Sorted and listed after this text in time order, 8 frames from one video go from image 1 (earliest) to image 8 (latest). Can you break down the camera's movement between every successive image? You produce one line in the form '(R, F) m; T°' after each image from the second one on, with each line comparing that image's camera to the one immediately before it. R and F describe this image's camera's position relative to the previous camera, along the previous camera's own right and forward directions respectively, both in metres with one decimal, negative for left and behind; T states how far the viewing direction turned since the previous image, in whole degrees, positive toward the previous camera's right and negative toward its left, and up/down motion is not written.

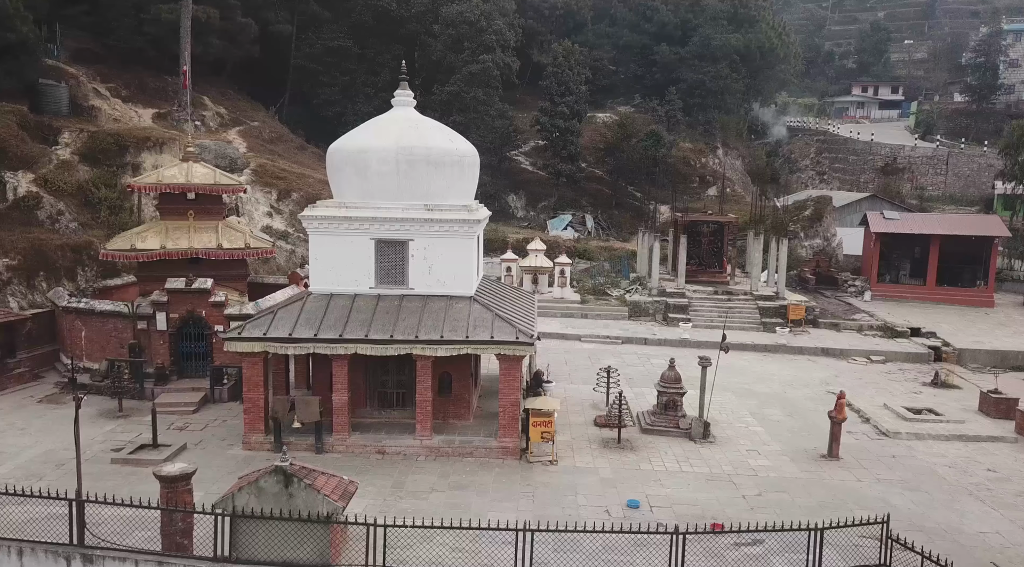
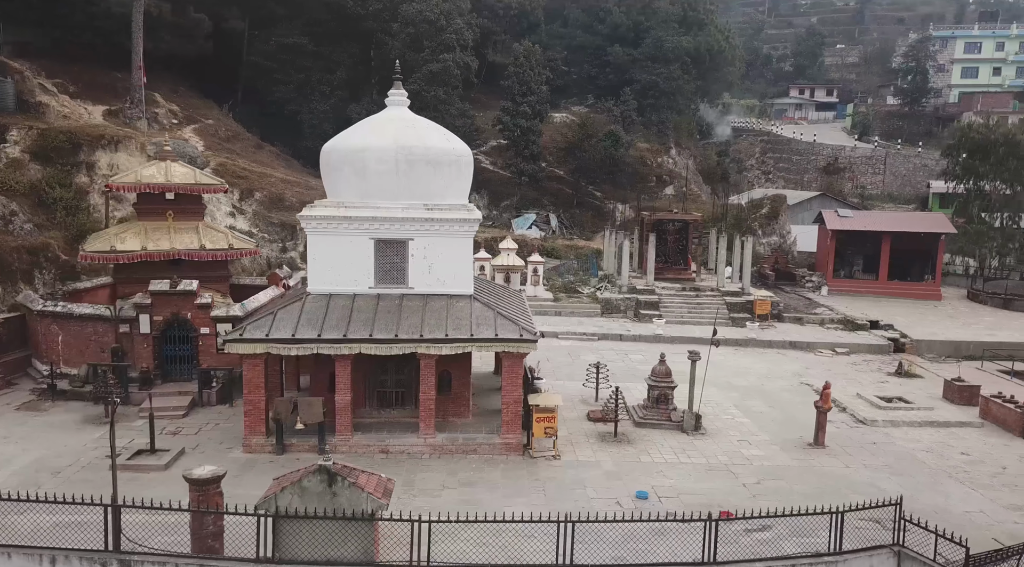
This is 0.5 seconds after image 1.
(-1.1, -0.1) m; +4°
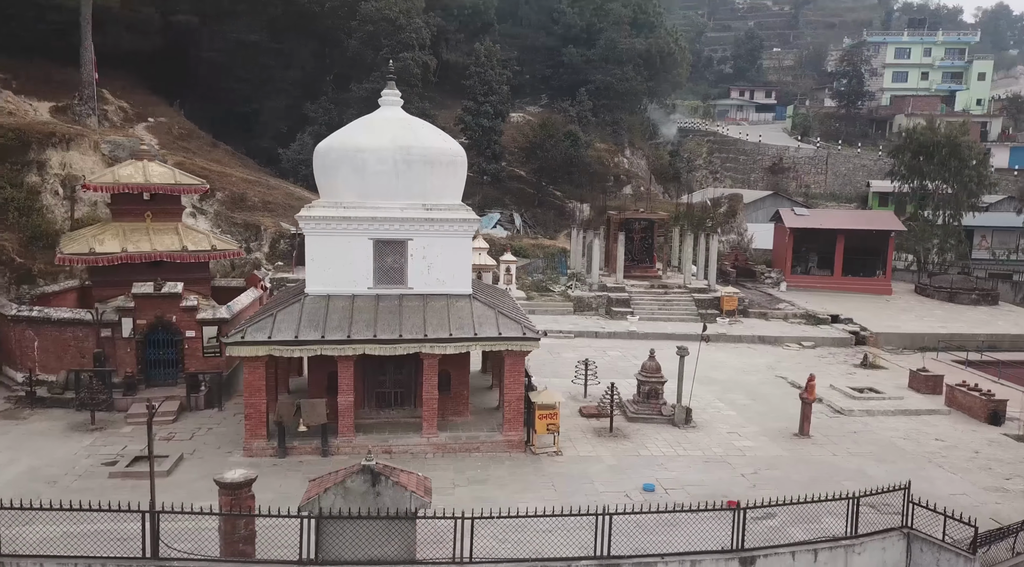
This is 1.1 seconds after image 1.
(-1.1, -0.1) m; +4°
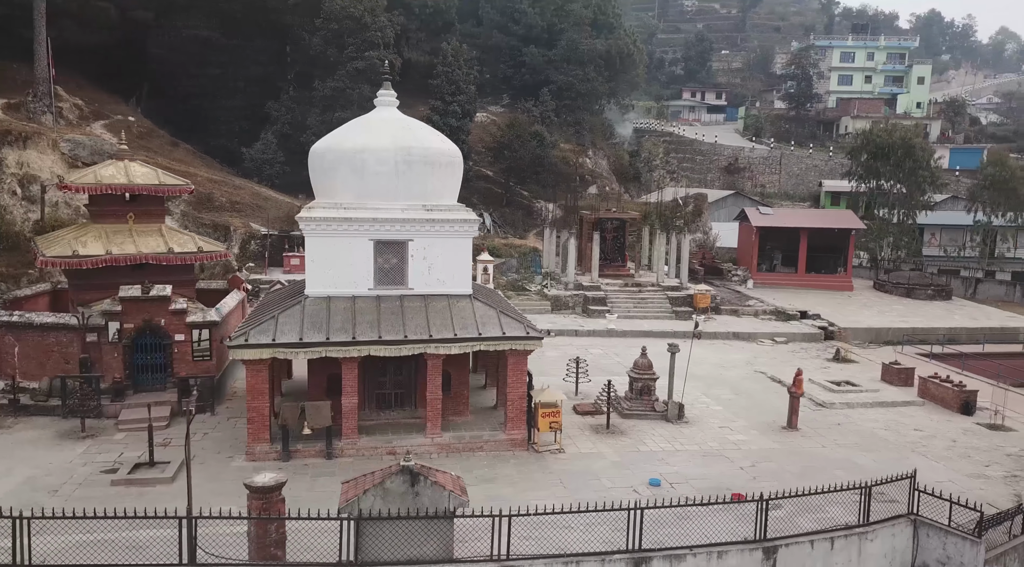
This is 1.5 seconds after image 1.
(-1.0, -0.1) m; +4°
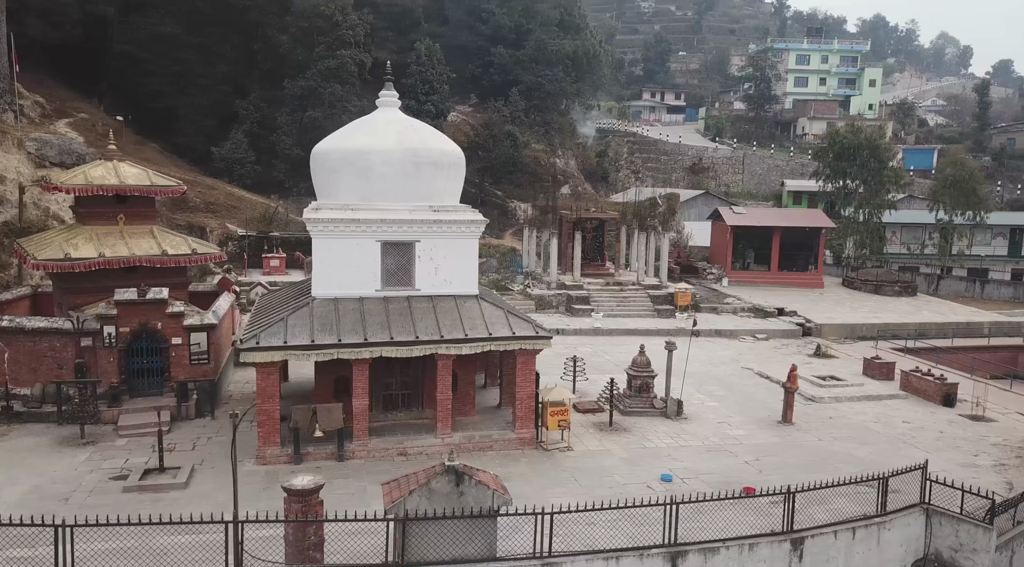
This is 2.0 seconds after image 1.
(-1.0, -0.1) m; +3°
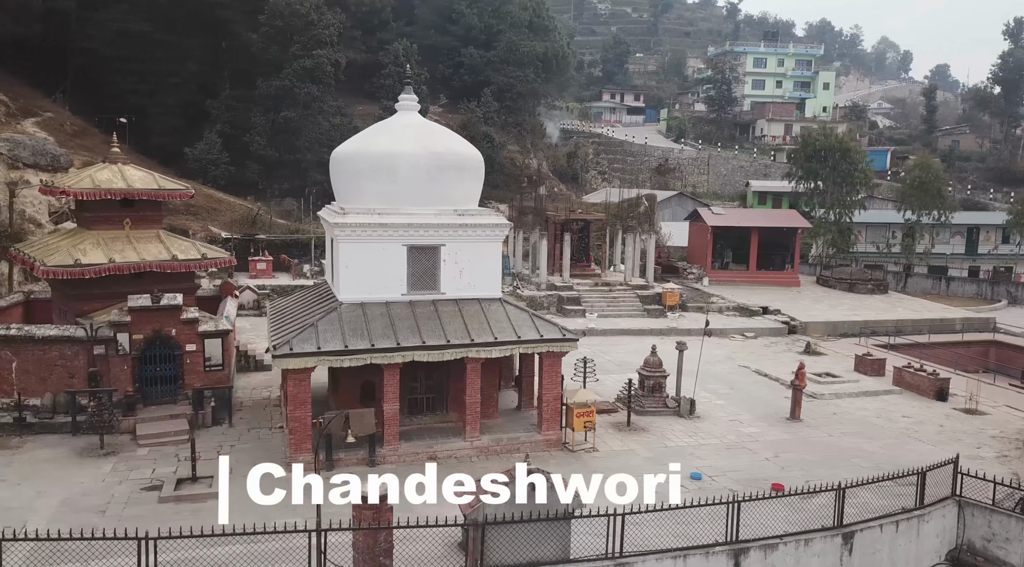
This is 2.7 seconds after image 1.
(-1.4, -0.1) m; +3°
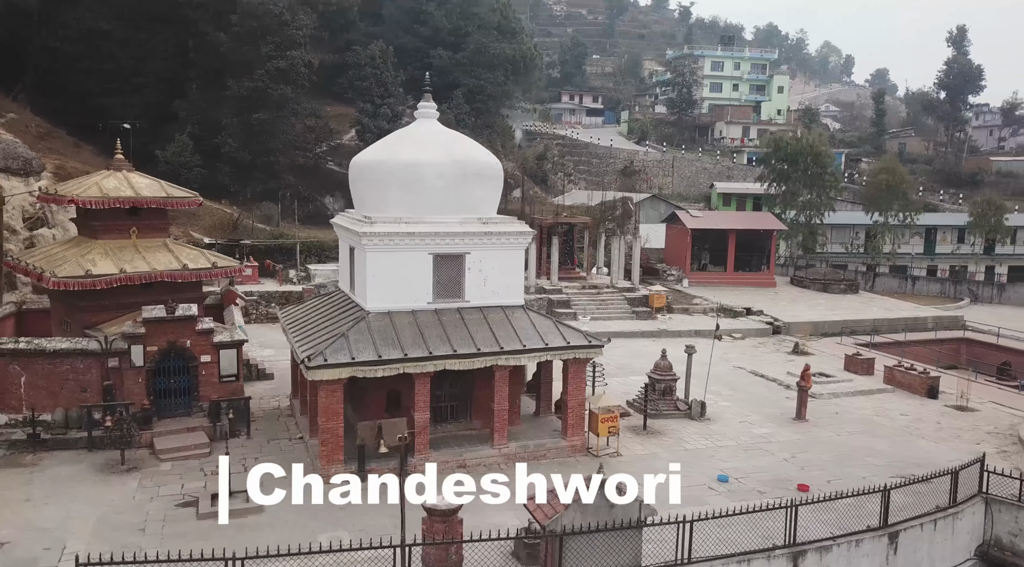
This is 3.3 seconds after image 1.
(-1.4, 0.0) m; +3°
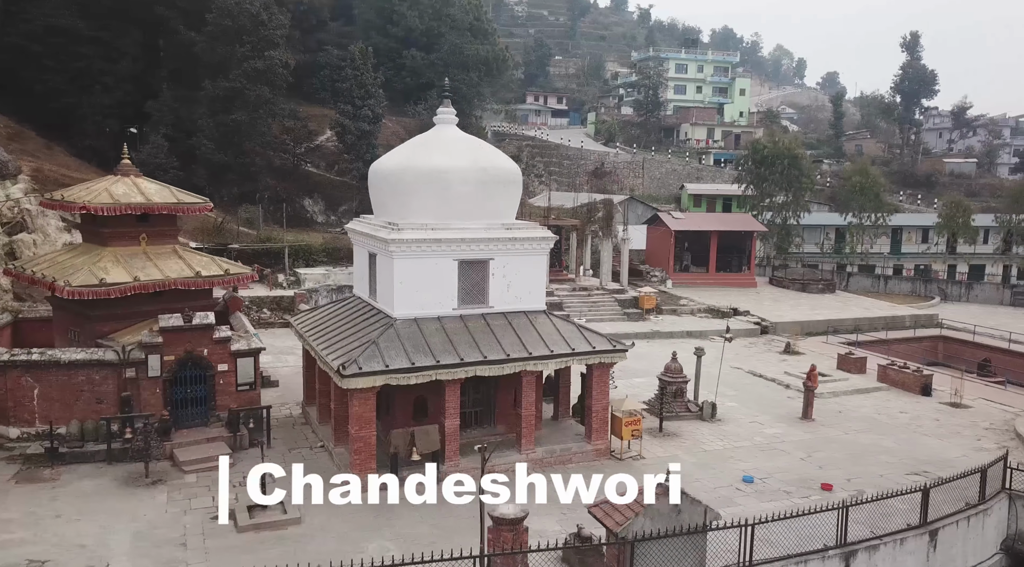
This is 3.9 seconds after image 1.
(-1.3, 0.0) m; +3°
